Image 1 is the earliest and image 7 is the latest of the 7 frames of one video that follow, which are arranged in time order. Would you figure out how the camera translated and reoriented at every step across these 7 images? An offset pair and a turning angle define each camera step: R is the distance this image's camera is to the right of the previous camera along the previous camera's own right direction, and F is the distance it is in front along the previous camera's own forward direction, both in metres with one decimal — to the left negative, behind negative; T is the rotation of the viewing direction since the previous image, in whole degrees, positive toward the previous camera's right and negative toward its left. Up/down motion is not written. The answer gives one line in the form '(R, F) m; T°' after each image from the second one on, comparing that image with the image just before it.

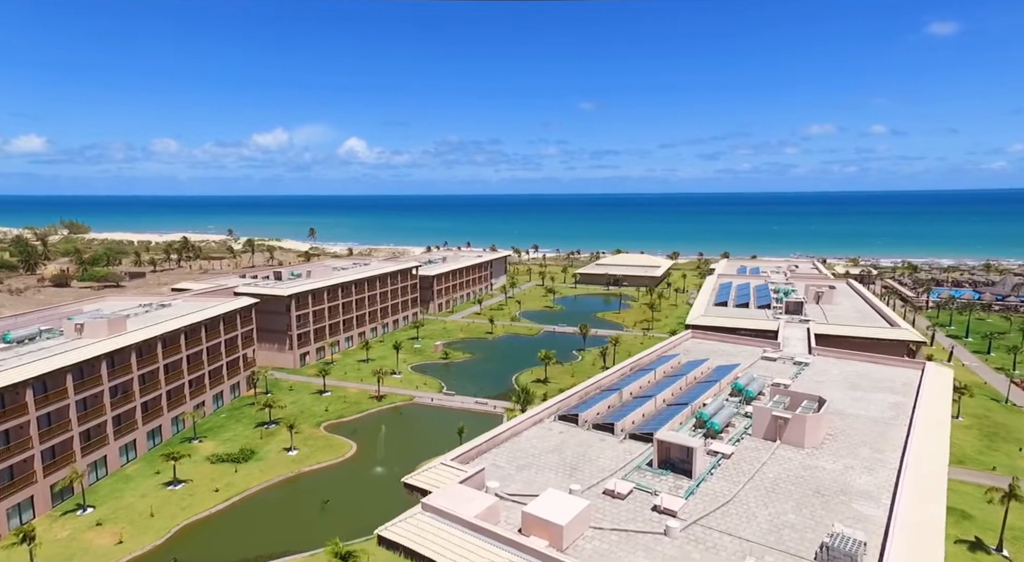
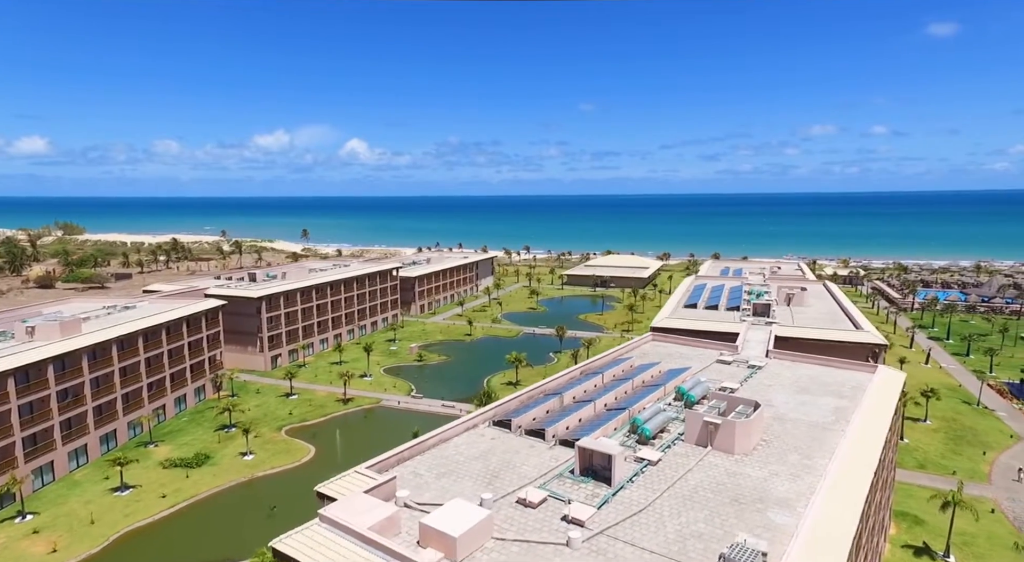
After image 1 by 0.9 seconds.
(+3.0, +0.6) m; 0°
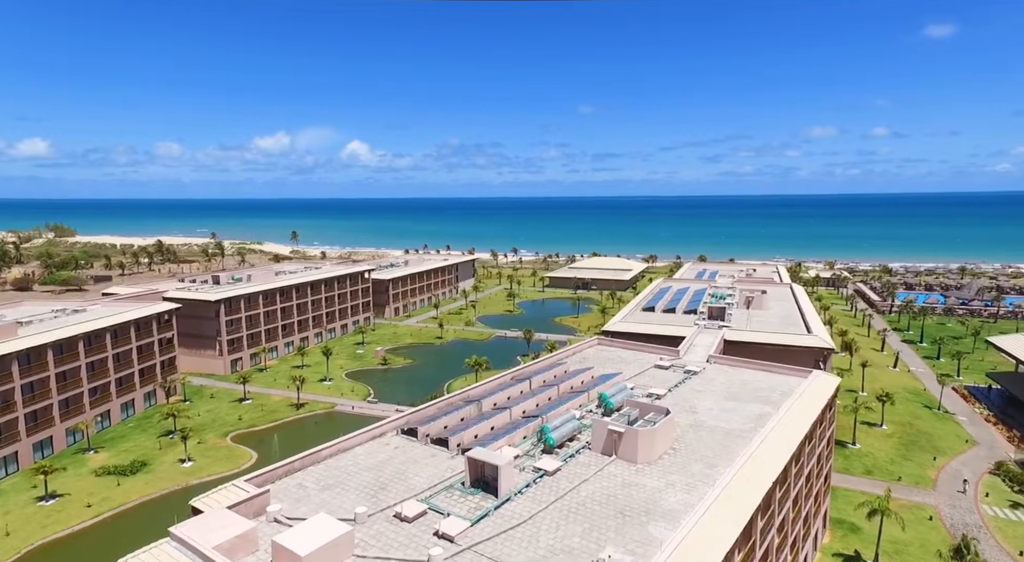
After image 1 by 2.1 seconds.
(+4.0, +0.8) m; 0°
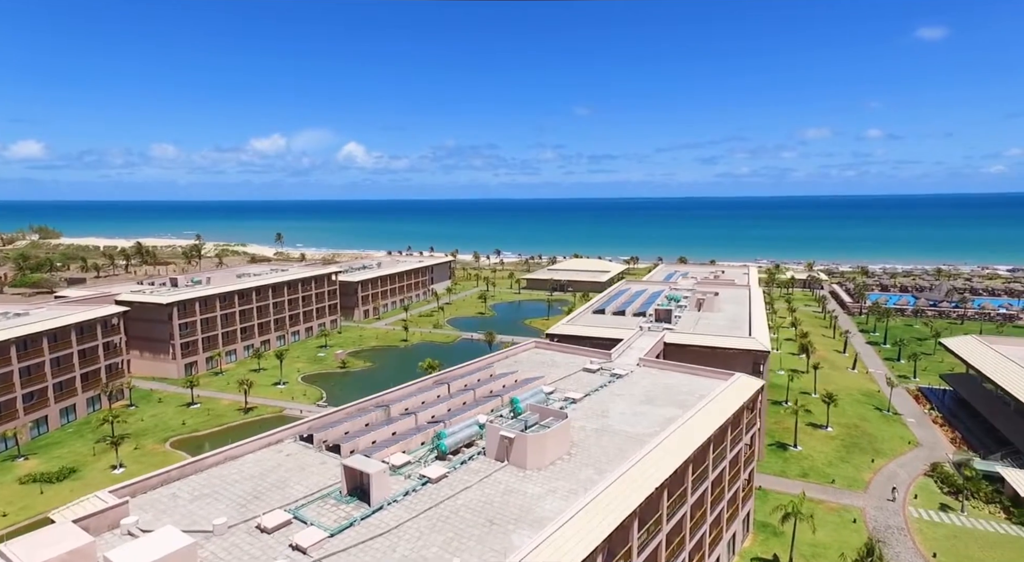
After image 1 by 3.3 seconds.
(+4.1, +0.3) m; +1°
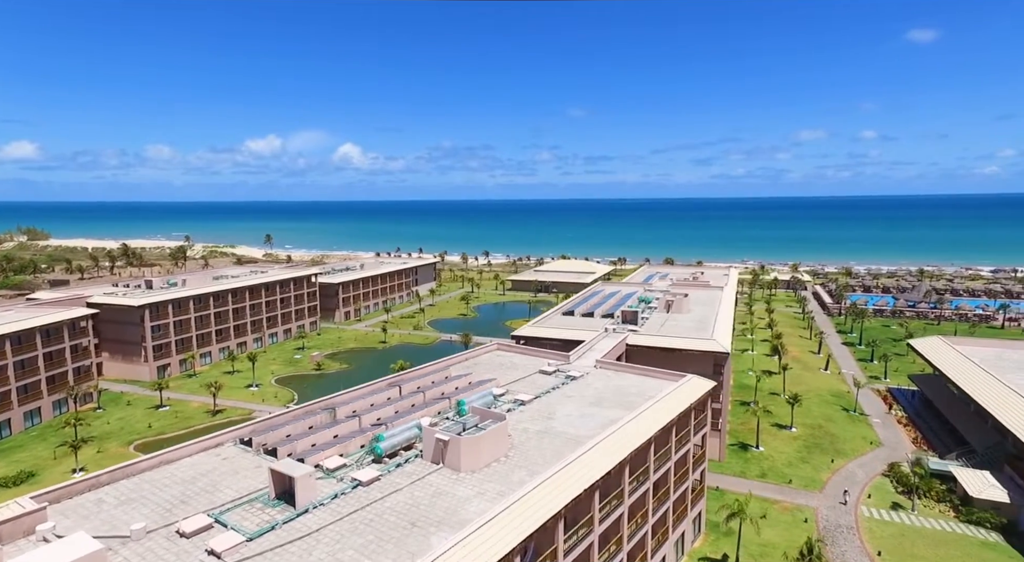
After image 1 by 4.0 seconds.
(+2.4, -0.2) m; +1°
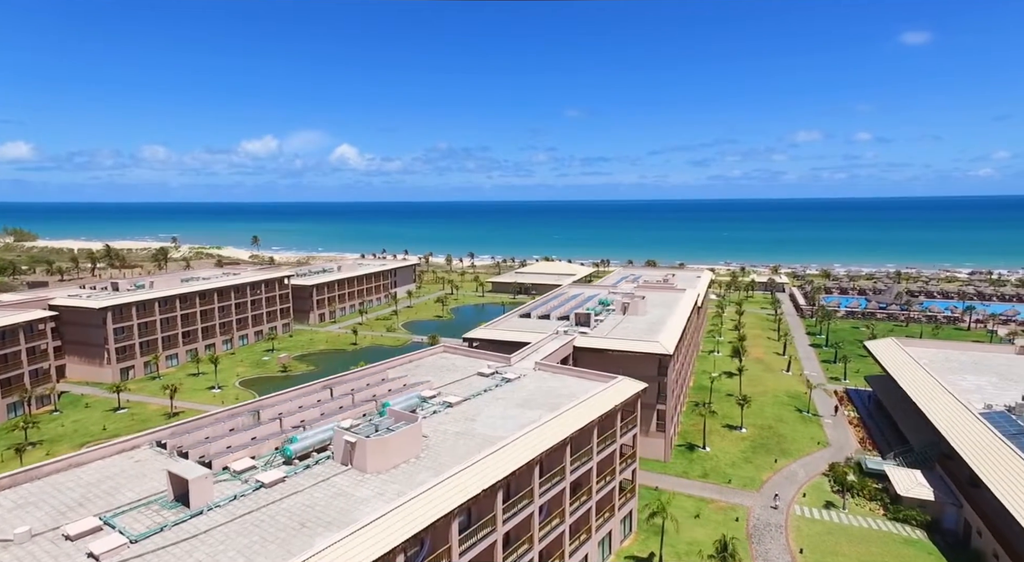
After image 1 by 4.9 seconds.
(+3.6, -0.5) m; +1°
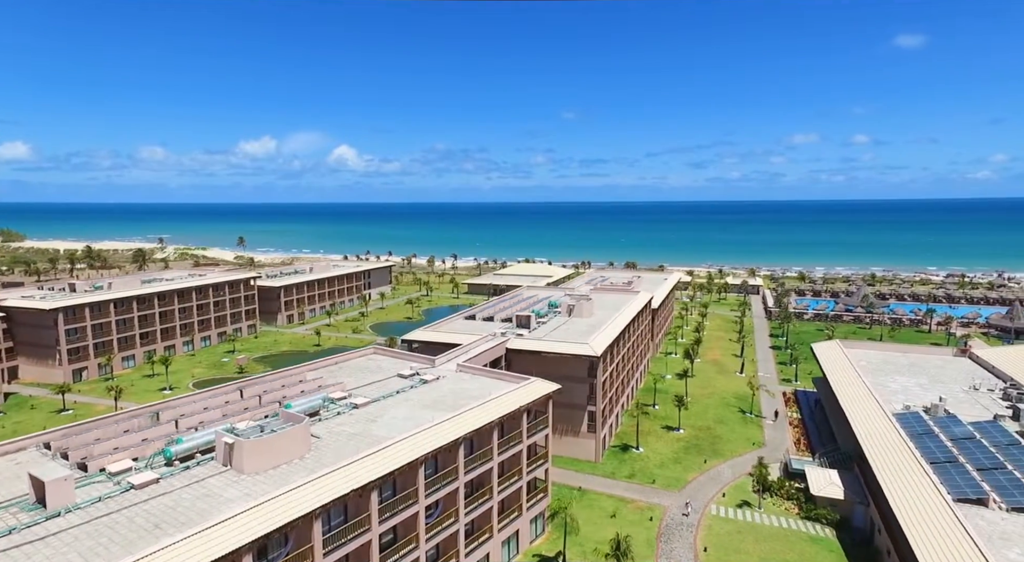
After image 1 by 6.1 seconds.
(+4.9, -0.5) m; +1°
